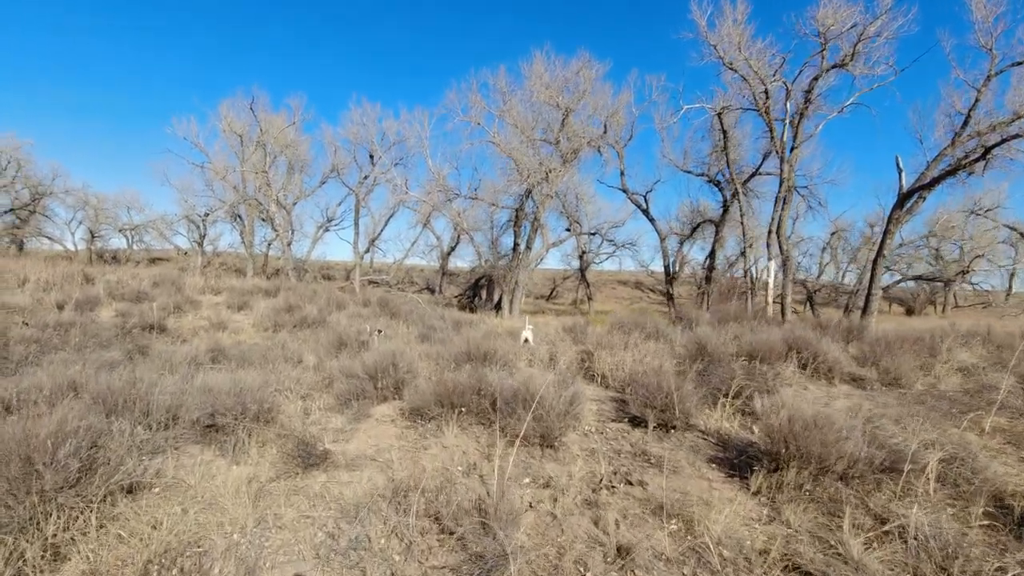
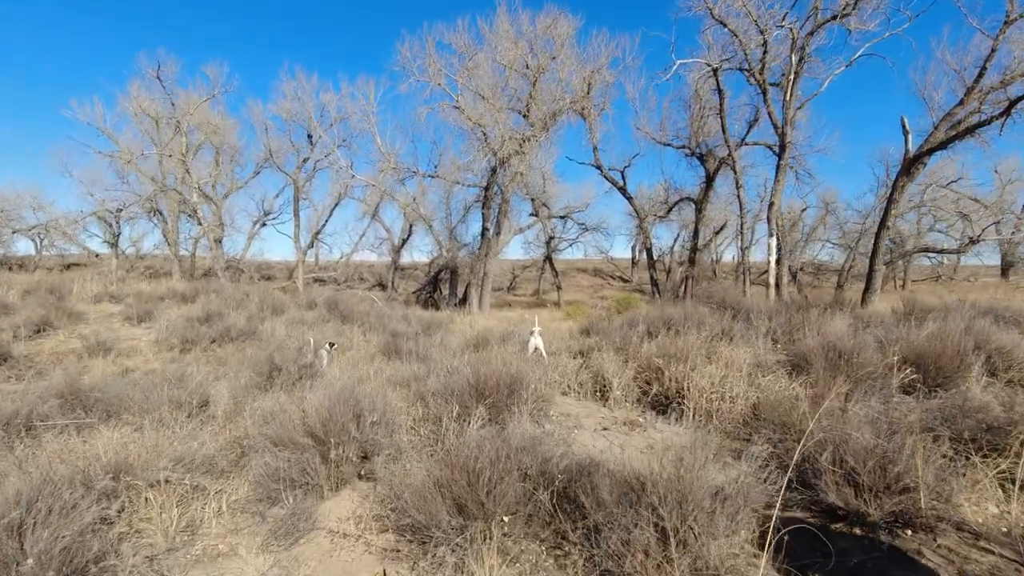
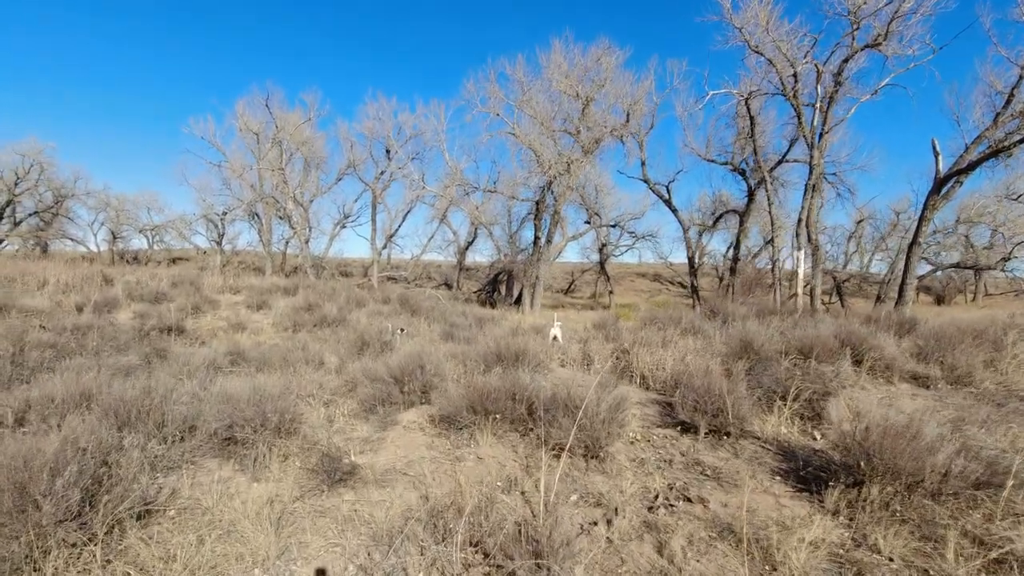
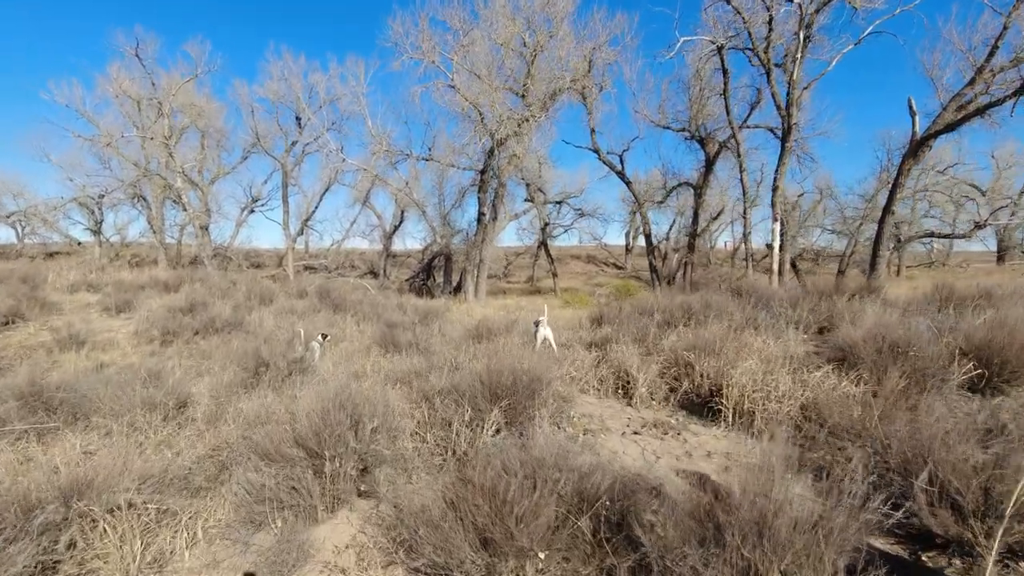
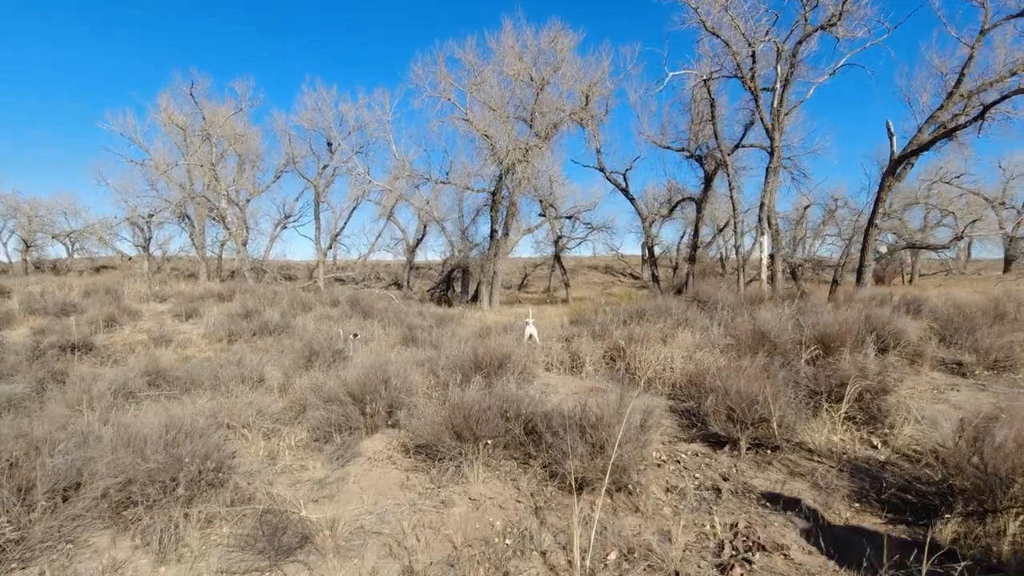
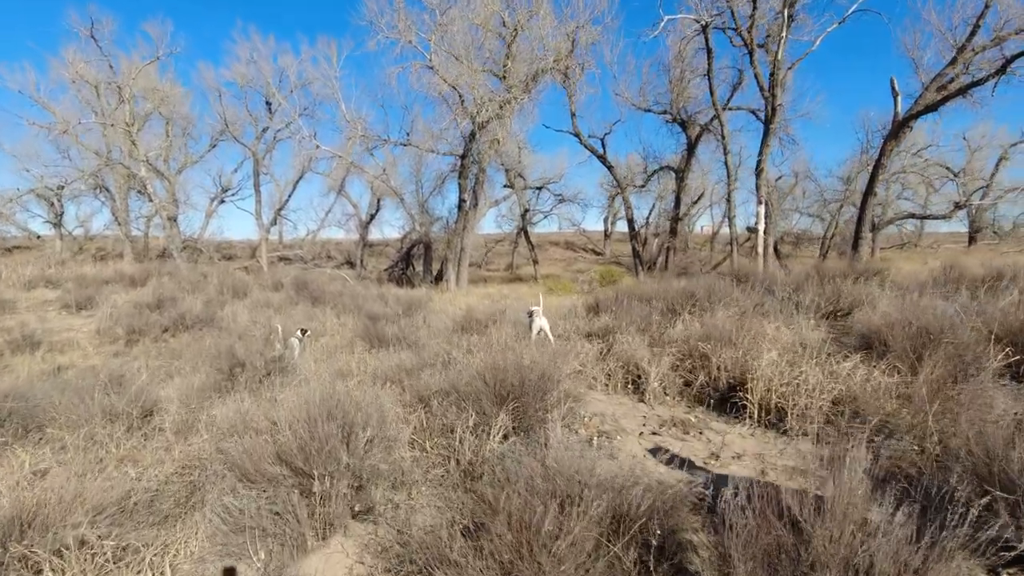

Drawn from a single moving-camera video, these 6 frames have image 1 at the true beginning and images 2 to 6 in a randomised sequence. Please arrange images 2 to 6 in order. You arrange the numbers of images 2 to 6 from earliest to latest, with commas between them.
3, 5, 2, 4, 6
